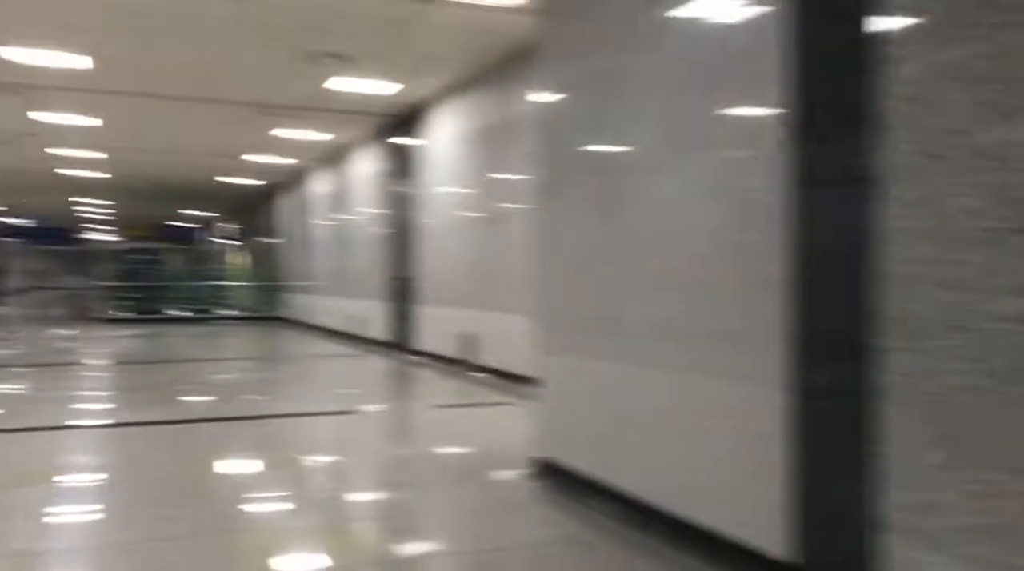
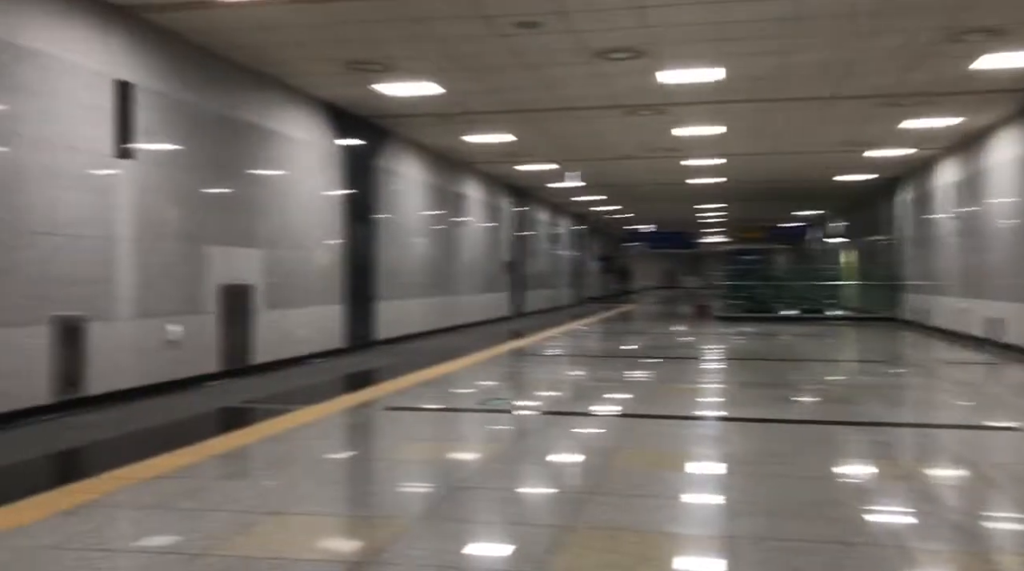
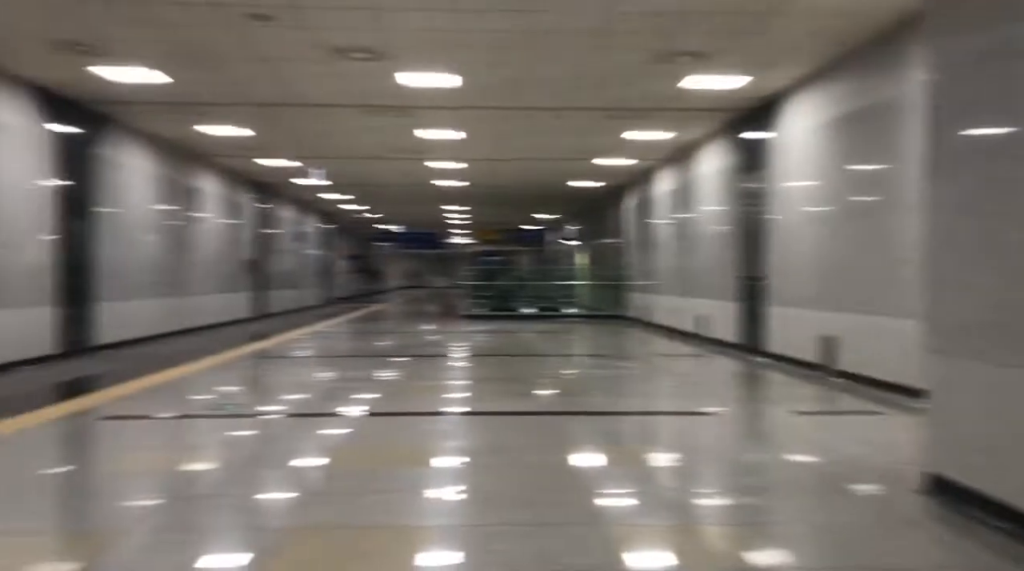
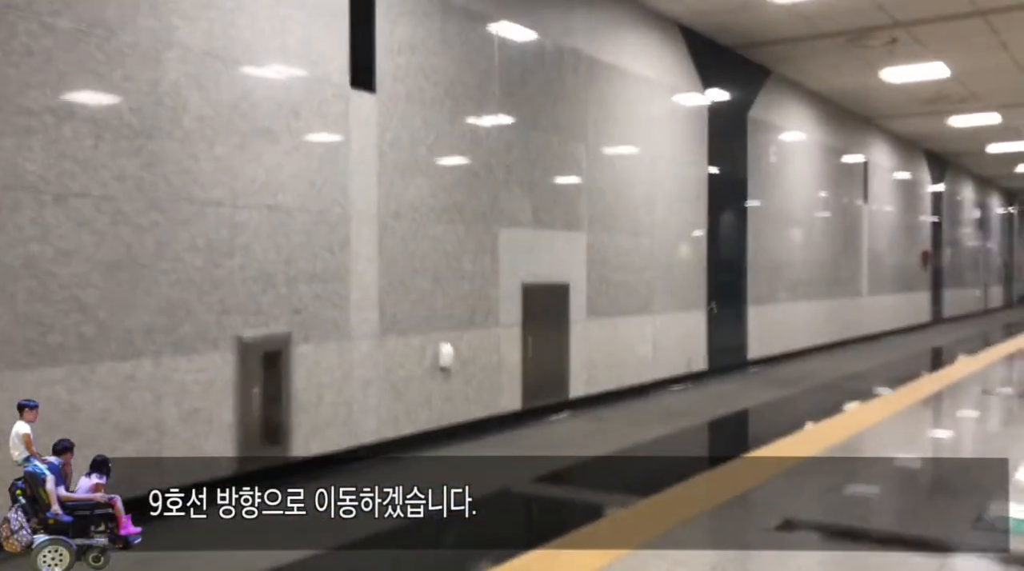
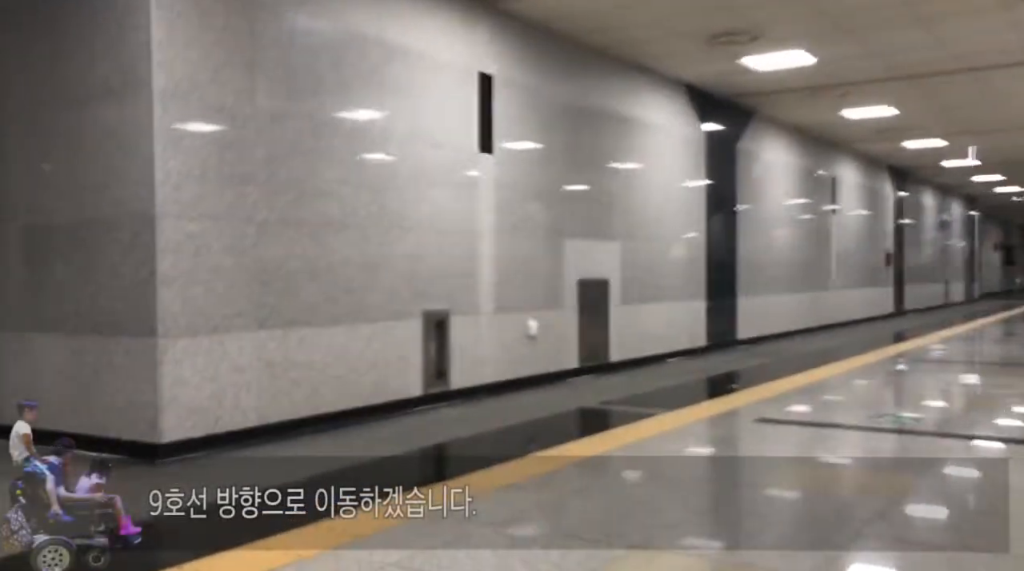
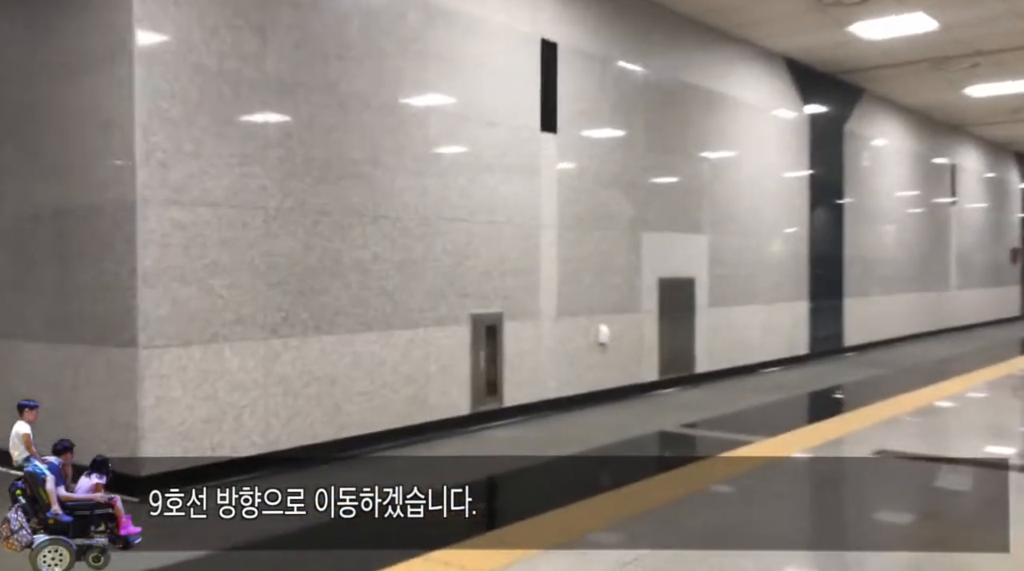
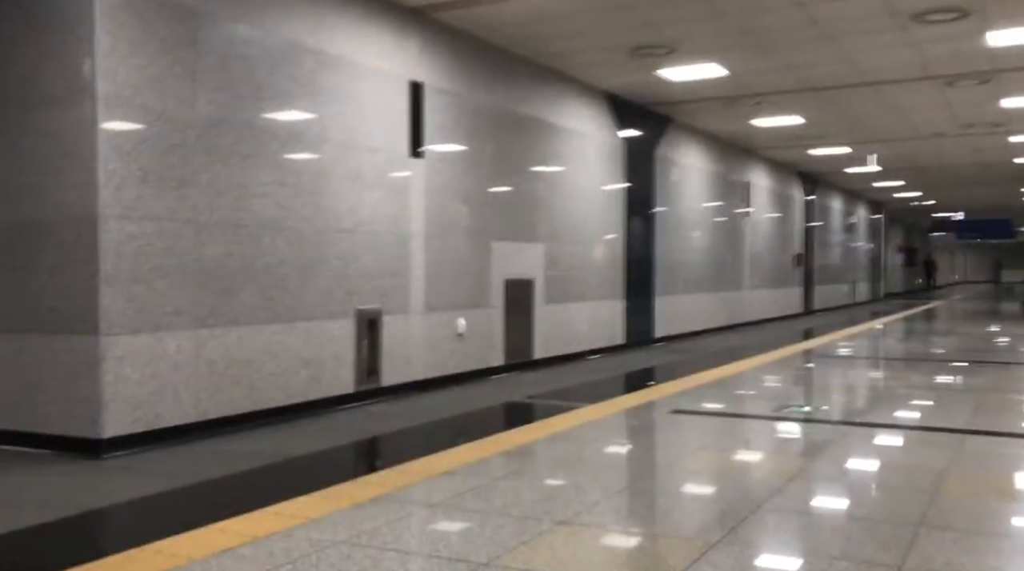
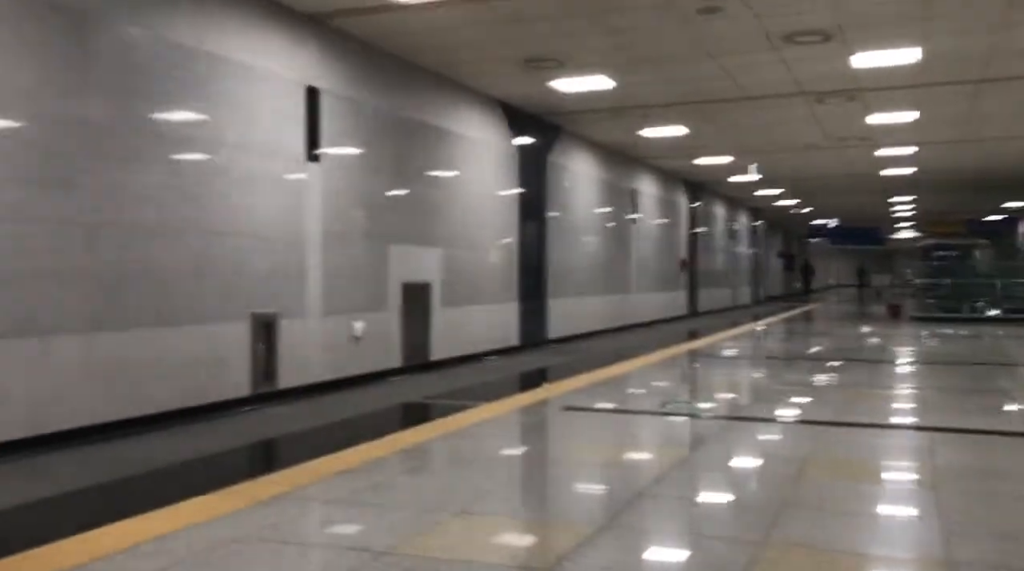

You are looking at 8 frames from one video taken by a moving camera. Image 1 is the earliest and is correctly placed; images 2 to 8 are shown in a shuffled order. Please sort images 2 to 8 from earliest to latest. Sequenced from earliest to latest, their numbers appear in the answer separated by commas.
3, 2, 8, 7, 5, 6, 4
